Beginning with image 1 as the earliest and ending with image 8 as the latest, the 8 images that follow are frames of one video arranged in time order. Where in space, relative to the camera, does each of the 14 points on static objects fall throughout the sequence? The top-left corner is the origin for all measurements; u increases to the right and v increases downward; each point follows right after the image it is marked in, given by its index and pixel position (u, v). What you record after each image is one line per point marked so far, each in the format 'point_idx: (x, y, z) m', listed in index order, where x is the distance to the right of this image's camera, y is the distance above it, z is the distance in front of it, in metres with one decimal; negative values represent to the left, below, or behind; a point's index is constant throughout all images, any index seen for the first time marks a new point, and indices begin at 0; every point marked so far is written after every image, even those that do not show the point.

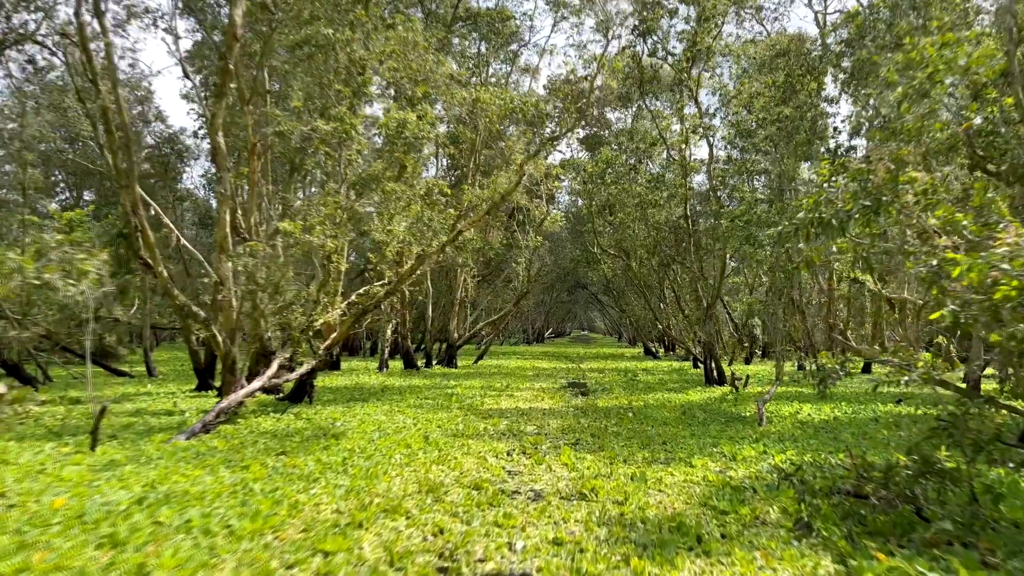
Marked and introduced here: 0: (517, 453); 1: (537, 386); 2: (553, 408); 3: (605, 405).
0: (+0.1, -1.9, +9.3) m
1: (+0.6, -2.4, +19.7) m
2: (+0.7, -2.2, +14.5) m
3: (+1.7, -2.2, +15.0) m
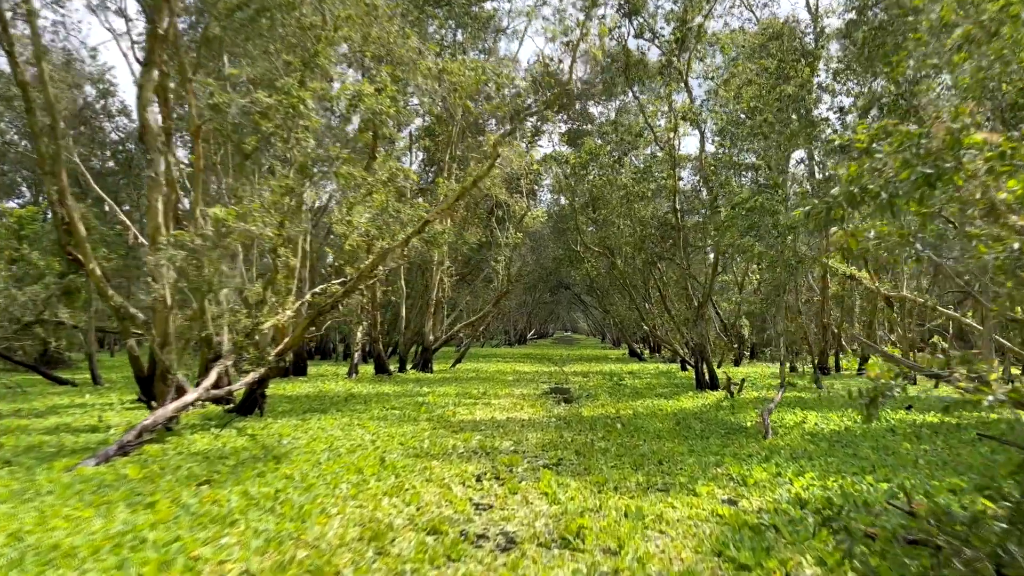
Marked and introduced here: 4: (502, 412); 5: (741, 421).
0: (-0.2, -1.9, +7.9) m
1: (+0.1, -2.4, +18.3) m
2: (+0.3, -2.1, +13.1) m
3: (+1.3, -2.1, +13.6) m
4: (-0.2, -2.2, +13.9) m
5: (+3.6, -2.1, +12.5) m
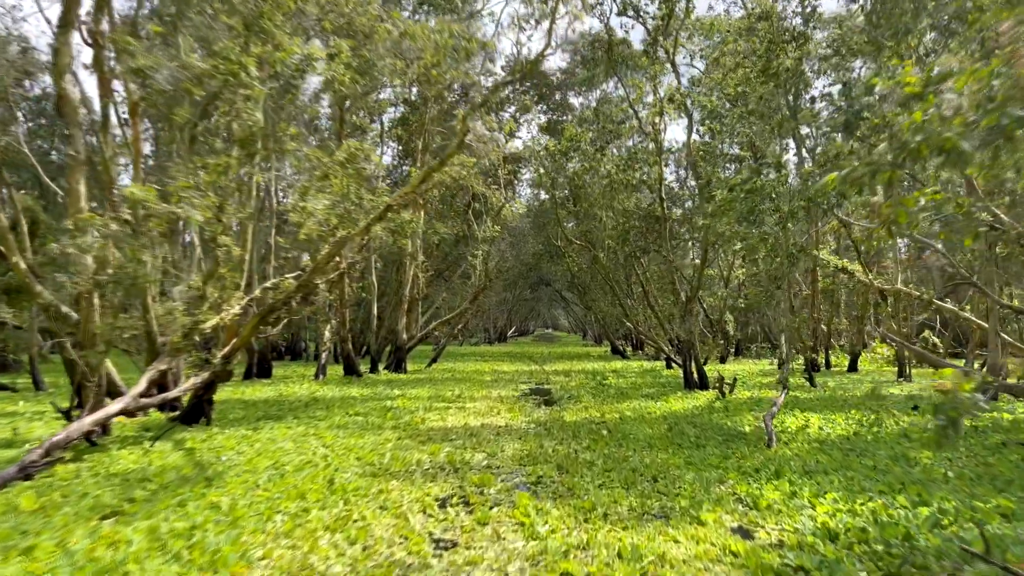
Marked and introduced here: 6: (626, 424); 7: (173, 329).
0: (-0.5, -1.8, +6.7) m
1: (-0.4, -2.3, +17.1) m
2: (0.0, -2.0, +11.9) m
3: (+0.9, -2.0, +12.4) m
4: (-0.6, -2.1, +12.7) m
5: (+3.2, -2.0, +11.3) m
6: (+1.7, -2.0, +11.7) m
7: (-4.2, -0.5, +10.0) m
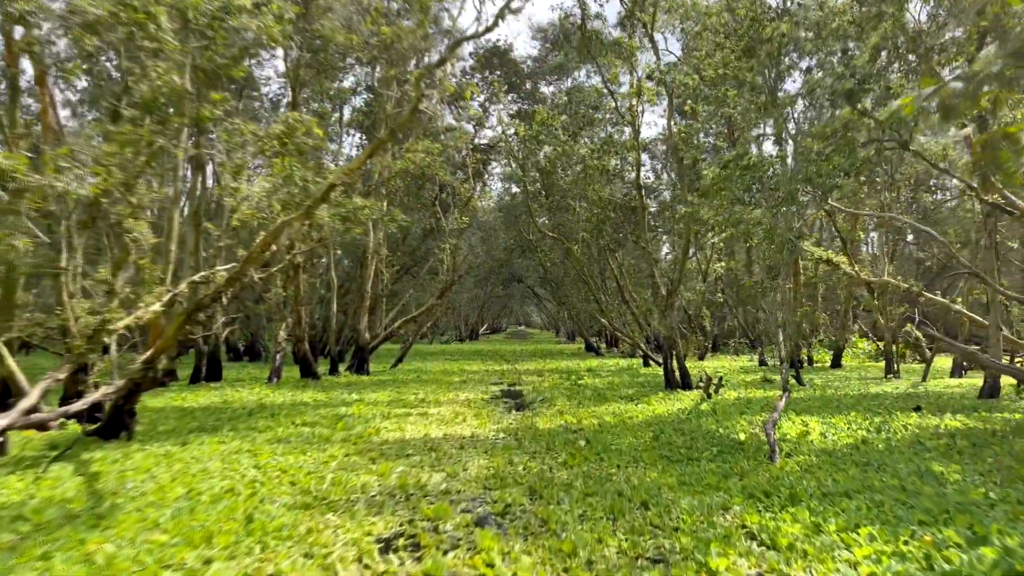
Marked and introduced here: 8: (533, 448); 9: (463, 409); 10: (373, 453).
0: (-0.7, -1.7, +5.3) m
1: (-1.0, -2.2, +15.7) m
2: (-0.5, -1.9, +10.6) m
3: (+0.5, -1.9, +11.1) m
4: (-1.0, -2.0, +11.4) m
5: (+2.8, -1.9, +10.1) m
6: (+1.2, -1.9, +10.5) m
7: (-4.6, -0.5, +8.5) m
8: (+0.2, -1.9, +9.3) m
9: (-0.8, -2.1, +13.6) m
10: (-1.6, -1.9, +9.0) m
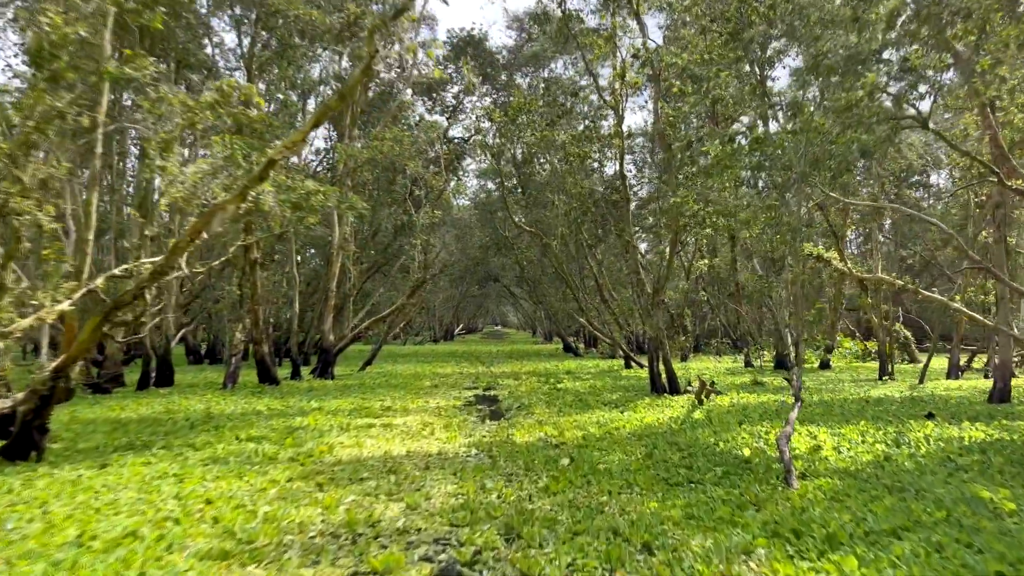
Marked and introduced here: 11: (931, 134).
0: (-0.9, -1.7, +4.0) m
1: (-1.5, -2.1, +14.4) m
2: (-0.8, -1.9, +9.3) m
3: (+0.1, -1.9, +9.9) m
4: (-1.4, -1.9, +10.0) m
5: (+2.5, -1.8, +8.9) m
6: (+0.9, -1.8, +9.2) m
7: (-4.9, -0.4, +7.1) m
8: (0.0, -1.8, +8.0) m
9: (-1.2, -2.0, +12.3) m
10: (-1.8, -1.8, +7.7) m
11: (+5.4, +2.0, +10.3) m
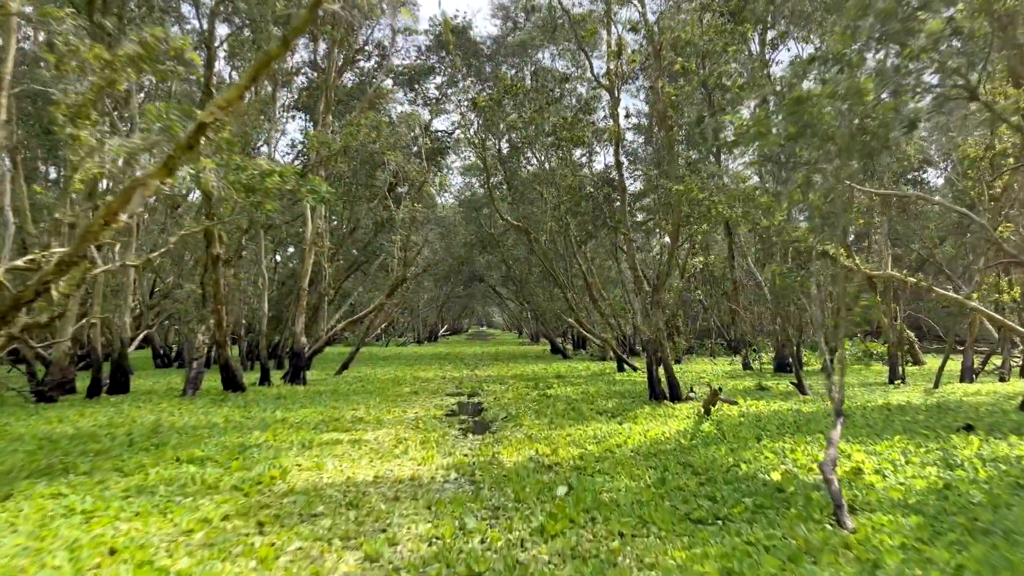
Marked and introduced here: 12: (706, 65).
0: (-0.9, -1.6, +2.6) m
1: (-1.7, -2.1, +13.0) m
2: (-0.9, -1.8, +7.9) m
3: (0.0, -1.8, +8.5) m
4: (-1.5, -1.9, +8.6) m
5: (+2.4, -1.7, +7.6) m
6: (+0.8, -1.8, +7.9) m
7: (-5.0, -0.4, +5.7) m
8: (-0.1, -1.8, +6.6) m
9: (-1.4, -2.0, +10.9) m
10: (-1.9, -1.8, +6.3) m
11: (+5.3, +2.0, +9.0) m
12: (+3.8, +4.3, +15.5) m
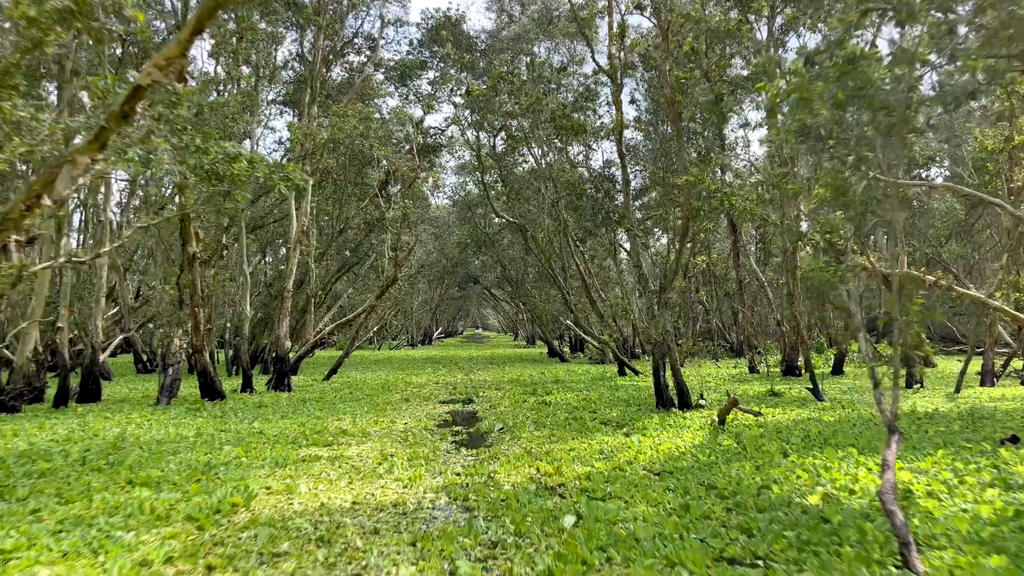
0: (-0.9, -1.6, +1.6) m
1: (-1.7, -2.1, +12.0) m
2: (-0.9, -1.8, +6.9) m
3: (0.0, -1.8, +7.5) m
4: (-1.5, -1.9, +7.6) m
5: (+2.4, -1.7, +6.6) m
6: (+0.8, -1.8, +6.9) m
7: (-5.0, -0.4, +4.6) m
8: (-0.1, -1.7, +5.6) m
9: (-1.5, -2.0, +9.9) m
10: (-1.9, -1.7, +5.3) m
11: (+5.2, +2.1, +8.1) m
12: (+3.7, +4.3, +14.5) m
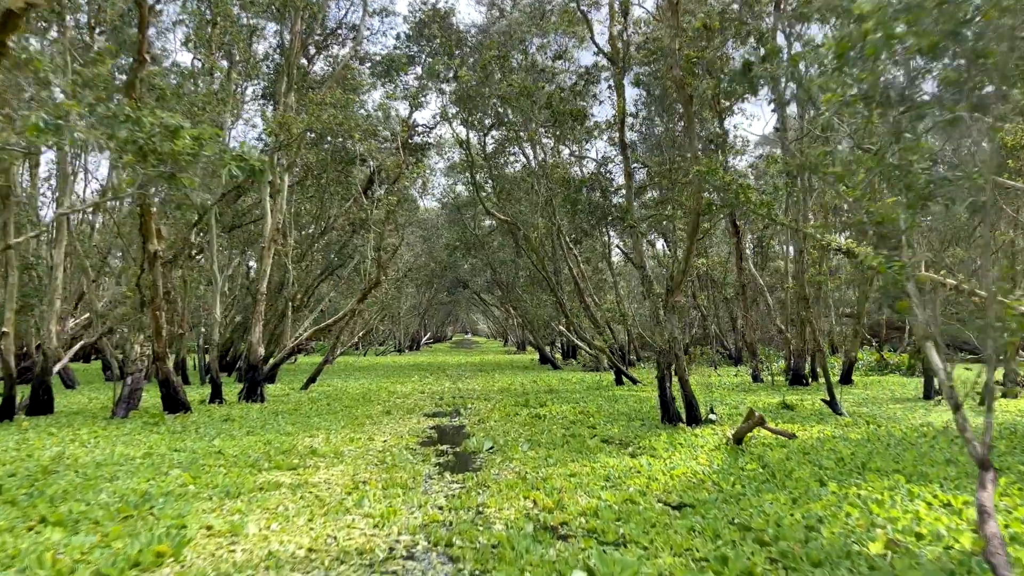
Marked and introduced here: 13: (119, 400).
0: (-0.9, -1.6, +0.4) m
1: (-1.8, -2.1, +10.7) m
2: (-1.0, -1.8, +5.7) m
3: (-0.1, -1.8, +6.3) m
4: (-1.6, -1.8, +6.4) m
5: (+2.3, -1.7, +5.4) m
6: (+0.7, -1.8, +5.6) m
7: (-5.0, -0.3, +3.3) m
8: (-0.2, -1.7, +4.4) m
9: (-1.5, -2.0, +8.6) m
10: (-2.0, -1.7, +4.0) m
11: (+5.2, +2.1, +6.9) m
12: (+3.6, +4.3, +13.4) m
13: (-7.1, -2.0, +14.6) m
